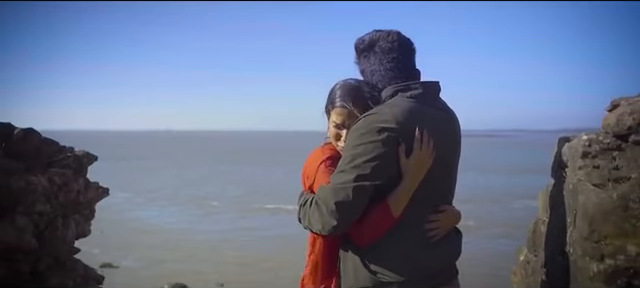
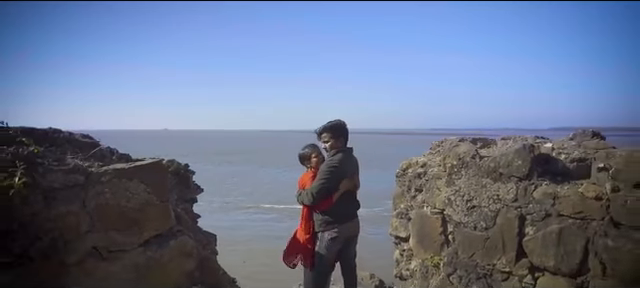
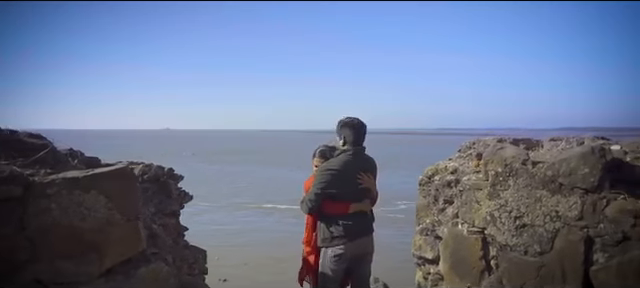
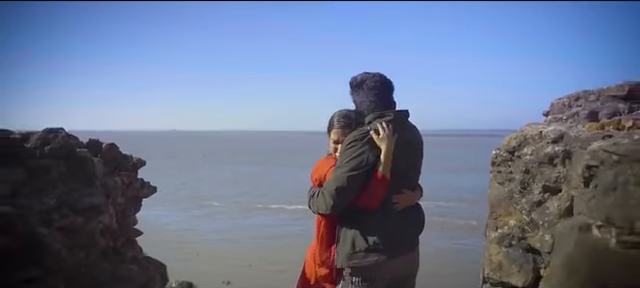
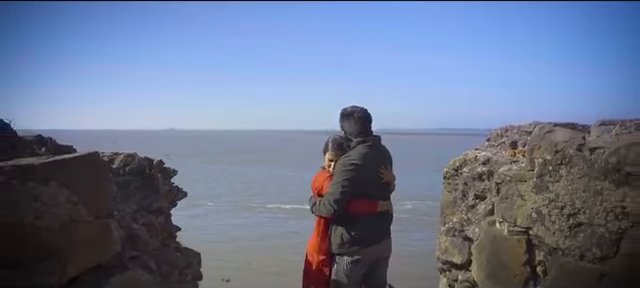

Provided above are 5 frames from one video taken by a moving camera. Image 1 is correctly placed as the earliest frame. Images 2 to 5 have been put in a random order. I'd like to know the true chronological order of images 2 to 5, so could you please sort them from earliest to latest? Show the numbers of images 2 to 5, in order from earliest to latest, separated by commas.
4, 5, 3, 2
